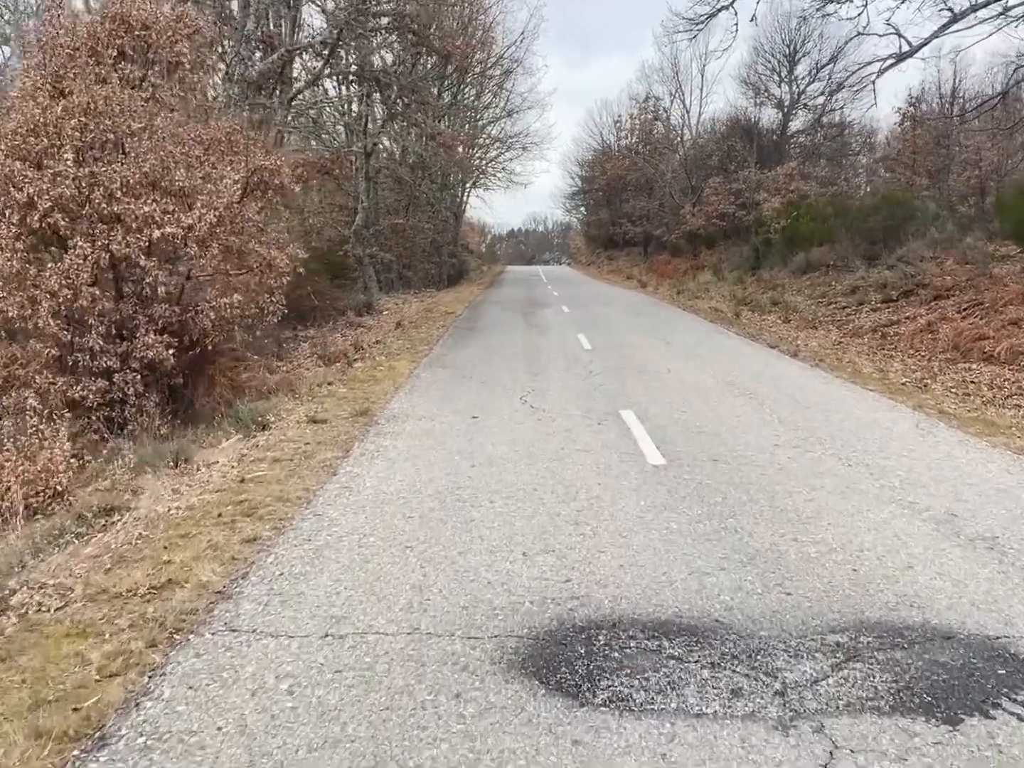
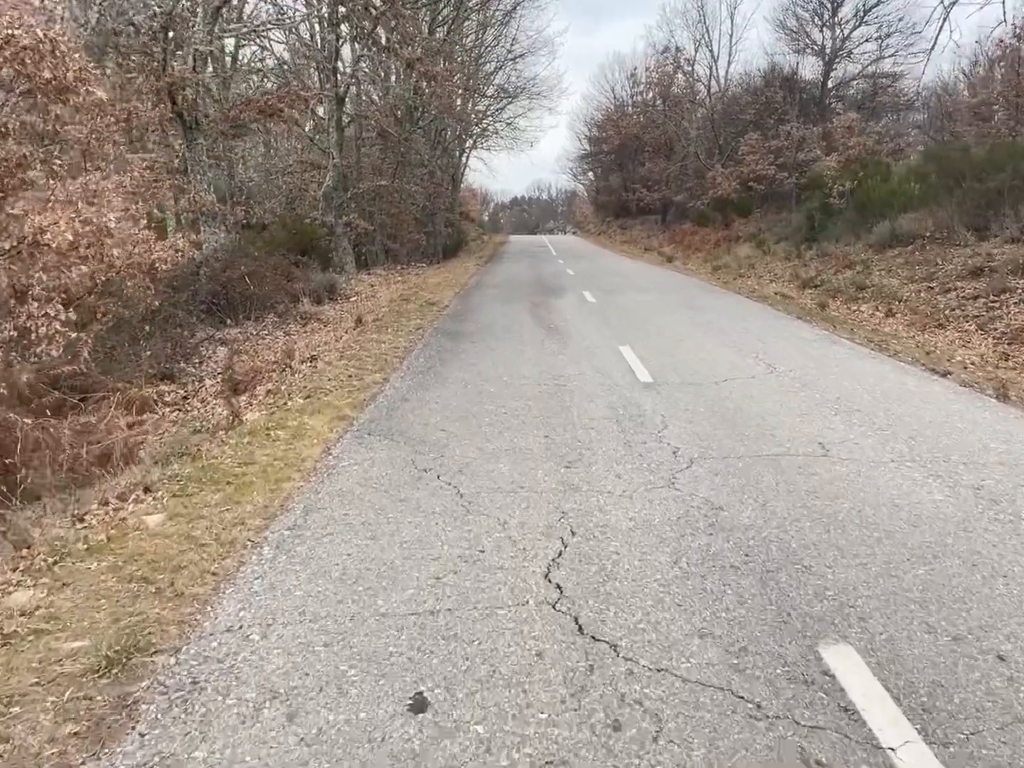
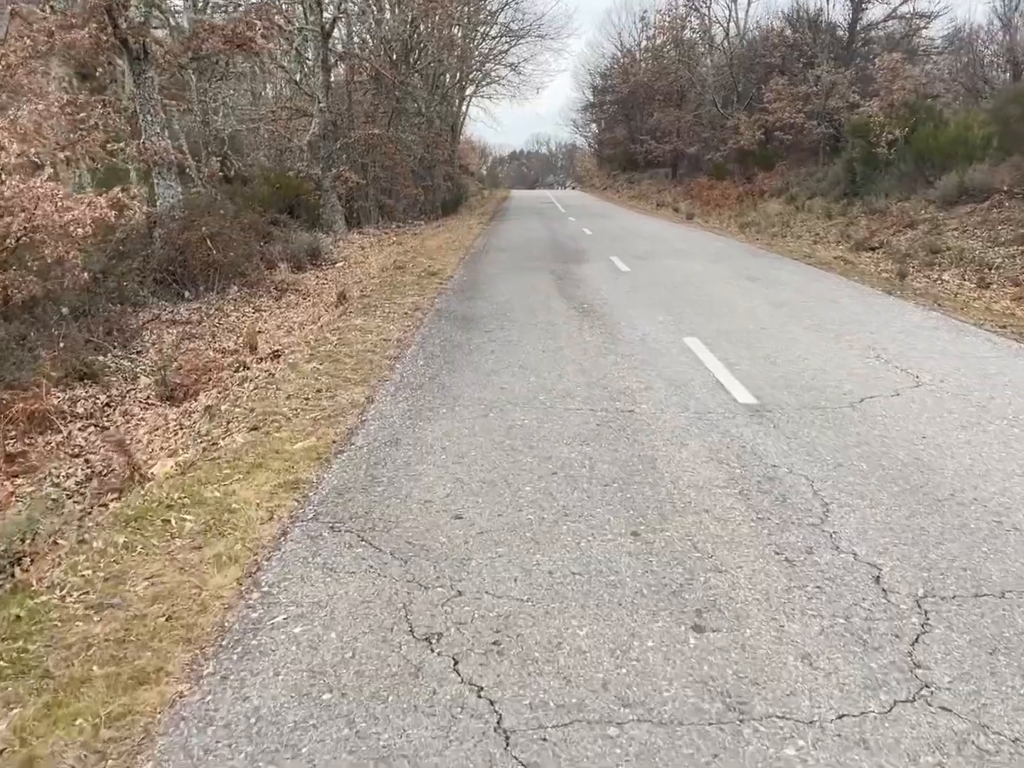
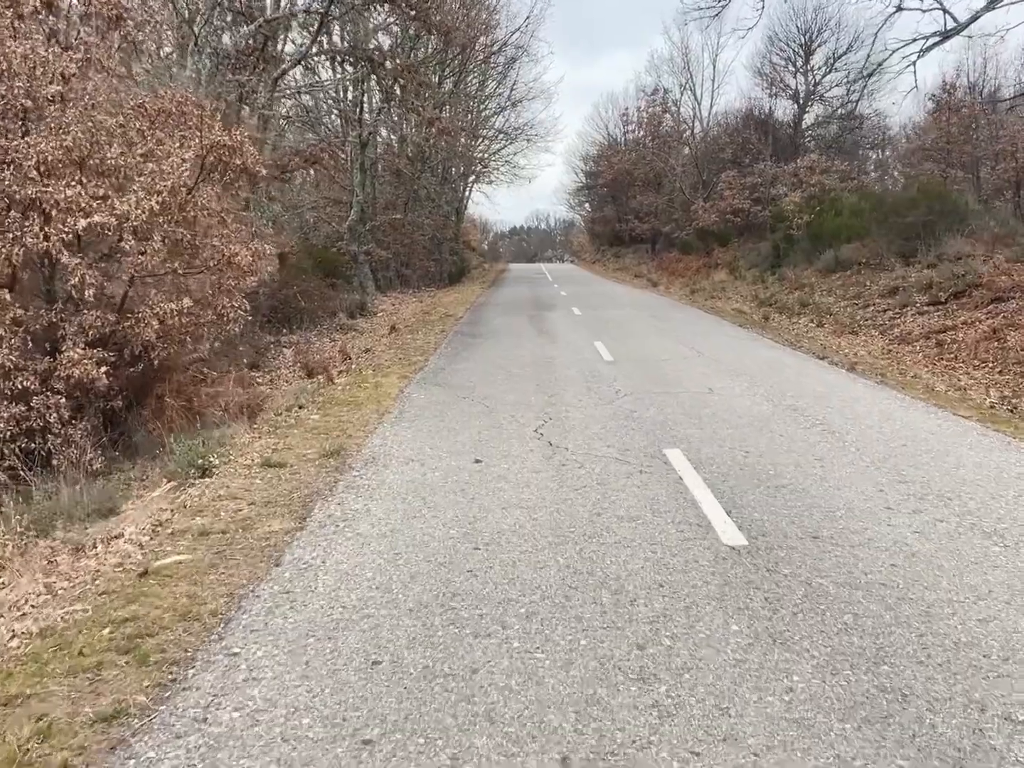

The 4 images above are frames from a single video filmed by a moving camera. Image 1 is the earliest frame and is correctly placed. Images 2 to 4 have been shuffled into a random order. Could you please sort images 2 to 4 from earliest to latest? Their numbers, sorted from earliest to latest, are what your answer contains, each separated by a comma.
4, 2, 3
